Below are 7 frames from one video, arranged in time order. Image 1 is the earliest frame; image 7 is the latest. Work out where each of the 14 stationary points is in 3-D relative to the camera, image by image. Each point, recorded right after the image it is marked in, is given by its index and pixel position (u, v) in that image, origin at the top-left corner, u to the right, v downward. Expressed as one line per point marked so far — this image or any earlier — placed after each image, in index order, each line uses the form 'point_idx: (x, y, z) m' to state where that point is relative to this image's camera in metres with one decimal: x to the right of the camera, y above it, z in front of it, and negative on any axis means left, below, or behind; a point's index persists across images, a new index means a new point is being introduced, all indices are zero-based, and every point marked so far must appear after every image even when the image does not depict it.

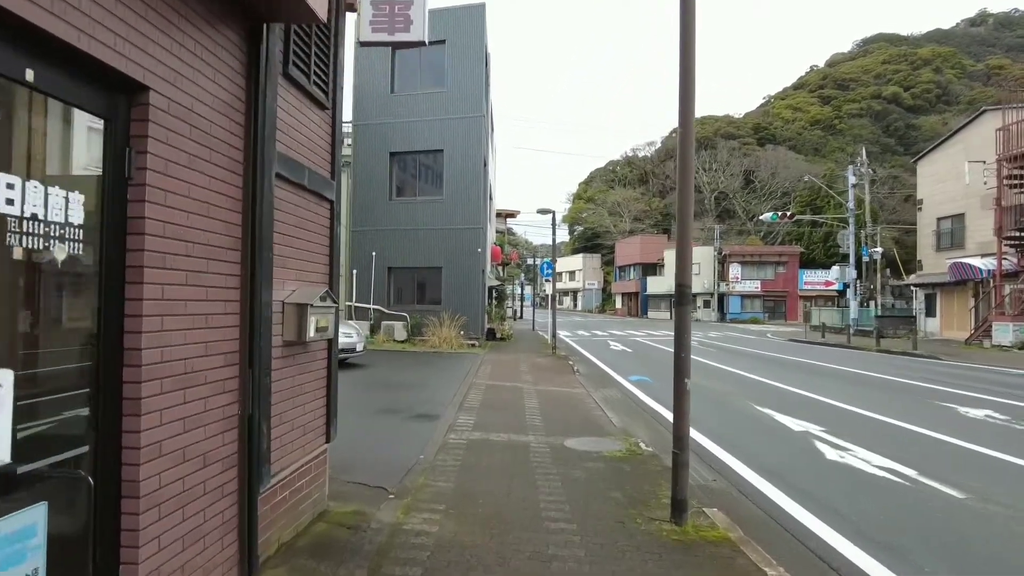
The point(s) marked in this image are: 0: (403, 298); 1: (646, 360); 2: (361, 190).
0: (-3.0, -0.3, +17.6) m
1: (+3.4, -1.8, +16.5) m
2: (-4.1, +2.7, +17.8) m
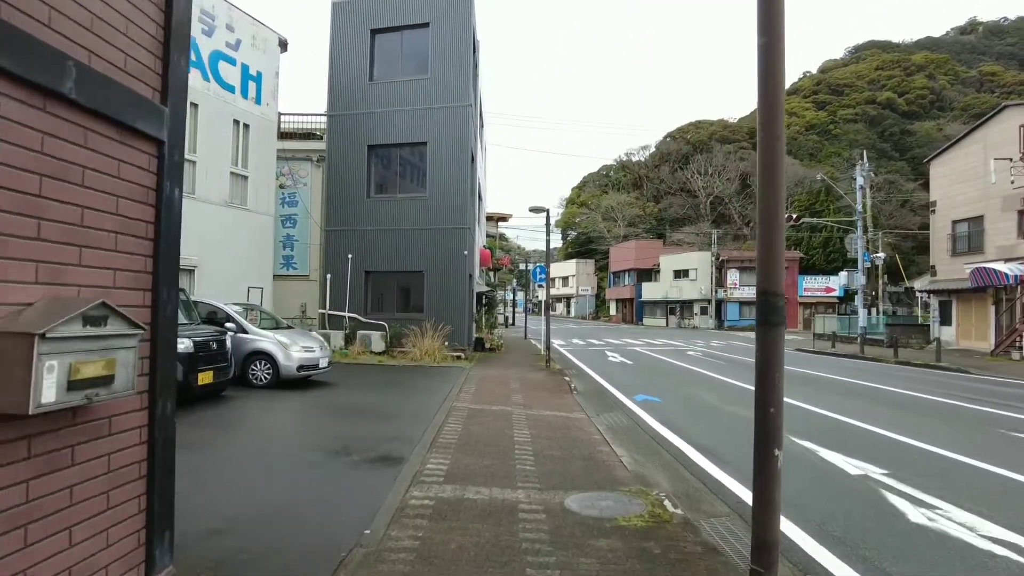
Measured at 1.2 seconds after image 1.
0: (-3.2, -0.4, +16.0) m
1: (+3.2, -2.0, +15.0) m
2: (-4.4, +2.5, +16.3) m
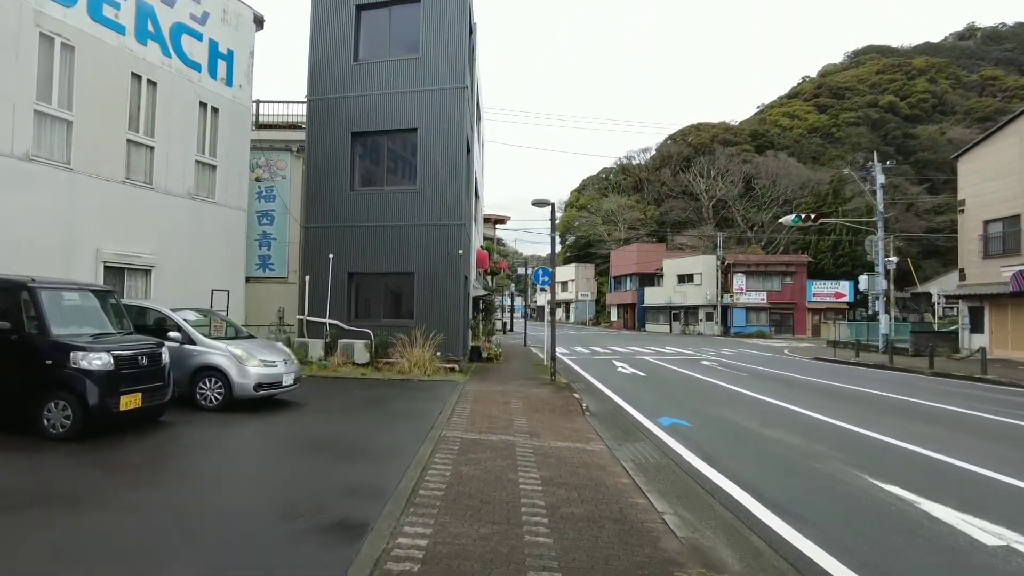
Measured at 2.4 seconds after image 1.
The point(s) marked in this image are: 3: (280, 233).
0: (-3.2, -0.5, +14.4) m
1: (+3.2, -2.1, +13.4) m
2: (-4.4, +2.5, +14.7) m
3: (-5.6, +1.3, +15.7) m
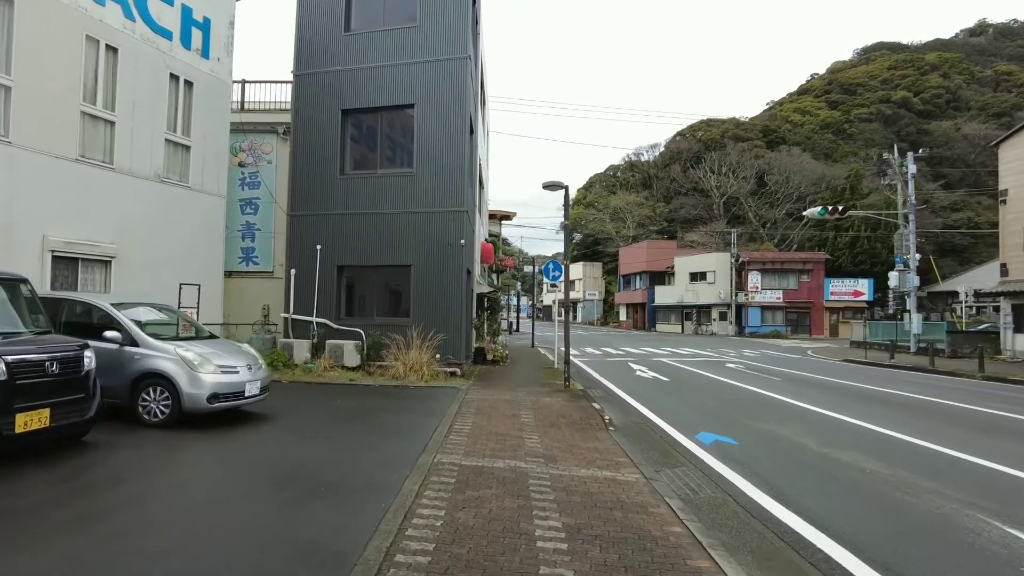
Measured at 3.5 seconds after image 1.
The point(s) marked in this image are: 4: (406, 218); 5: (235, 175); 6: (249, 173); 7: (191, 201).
0: (-3.1, -0.4, +13.0) m
1: (+3.4, -1.9, +11.9) m
2: (-4.2, +2.6, +13.3) m
3: (-5.4, +1.4, +14.3) m
4: (-2.1, +1.4, +12.7) m
5: (-6.2, +2.5, +14.5) m
6: (-5.9, +2.6, +14.5) m
7: (-5.9, +1.6, +12.0) m
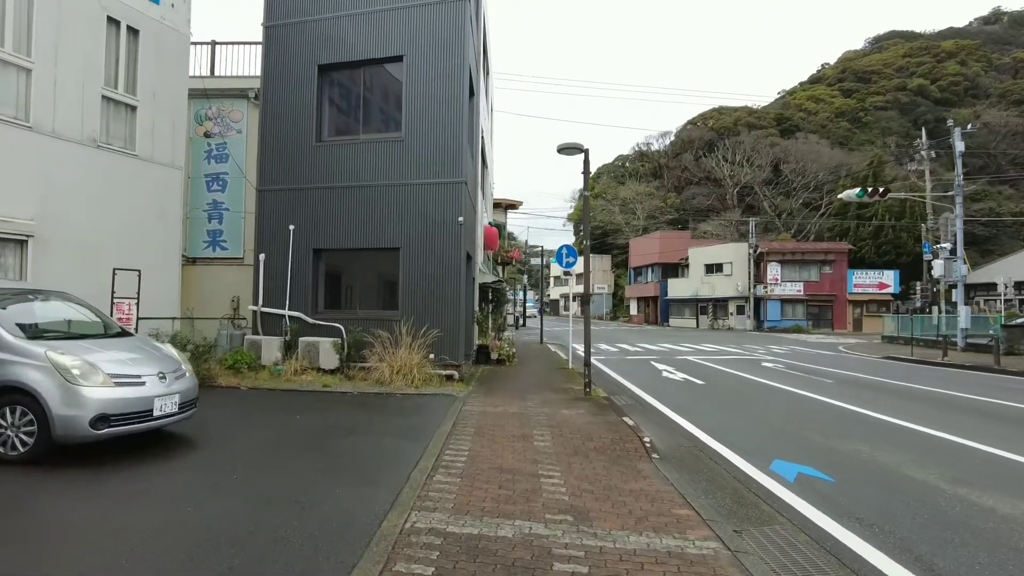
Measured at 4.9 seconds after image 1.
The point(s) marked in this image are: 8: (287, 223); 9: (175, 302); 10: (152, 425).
0: (-2.9, -0.2, +11.0) m
1: (+3.5, -1.7, +9.9) m
2: (-4.1, +2.8, +11.3) m
3: (-5.3, +1.7, +12.4) m
4: (-1.9, +1.6, +10.8) m
5: (-6.0, +2.7, +12.6) m
6: (-5.7, +2.8, +12.6) m
7: (-5.8, +1.8, +10.1) m
8: (-3.8, +1.1, +11.1) m
9: (-5.6, -0.2, +10.7) m
10: (-2.9, -1.1, +5.0) m
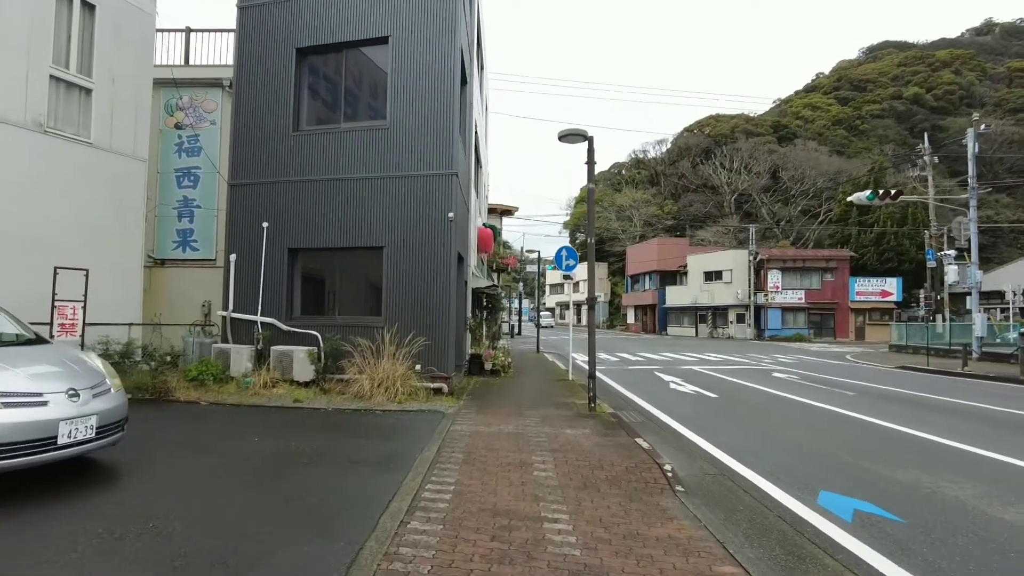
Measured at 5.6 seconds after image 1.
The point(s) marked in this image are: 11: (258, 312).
0: (-3.0, -0.3, +10.1) m
1: (+3.4, -1.8, +8.9) m
2: (-4.2, +2.7, +10.3) m
3: (-5.4, +1.6, +11.4) m
4: (-2.0, +1.5, +9.8) m
5: (-6.1, +2.7, +11.6) m
6: (-5.8, +2.7, +11.6) m
7: (-5.9, +1.8, +9.1) m
8: (-3.9, +1.1, +10.1) m
9: (-5.6, -0.3, +9.7) m
10: (-2.9, -1.0, +4.0) m
11: (-3.9, -0.4, +9.9) m
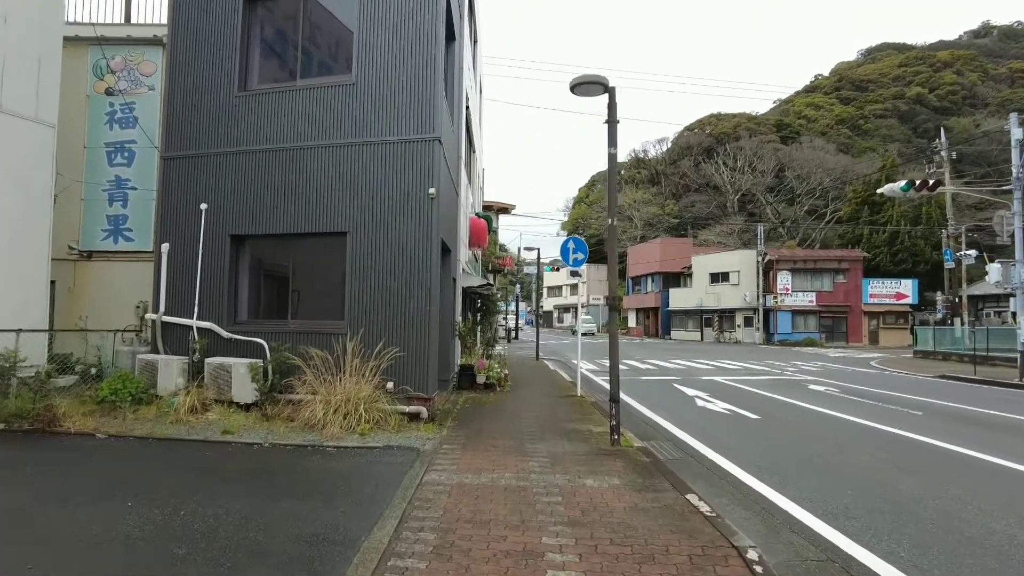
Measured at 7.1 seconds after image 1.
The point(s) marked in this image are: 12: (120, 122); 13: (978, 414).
0: (-3.0, -0.2, +8.1) m
1: (+3.4, -1.7, +7.1) m
2: (-4.2, +2.7, +8.4) m
3: (-5.4, +1.6, +9.5) m
4: (-2.0, +1.6, +7.9) m
5: (-6.1, +2.7, +9.7) m
6: (-5.8, +2.7, +9.7) m
7: (-5.9, +1.8, +7.1) m
8: (-3.9, +1.1, +8.2) m
9: (-5.7, -0.2, +7.8) m
10: (-2.9, -1.0, +2.1) m
11: (-3.9, -0.3, +8.0) m
12: (-5.8, +2.5, +9.7) m
13: (+7.4, -2.0, +10.4) m
